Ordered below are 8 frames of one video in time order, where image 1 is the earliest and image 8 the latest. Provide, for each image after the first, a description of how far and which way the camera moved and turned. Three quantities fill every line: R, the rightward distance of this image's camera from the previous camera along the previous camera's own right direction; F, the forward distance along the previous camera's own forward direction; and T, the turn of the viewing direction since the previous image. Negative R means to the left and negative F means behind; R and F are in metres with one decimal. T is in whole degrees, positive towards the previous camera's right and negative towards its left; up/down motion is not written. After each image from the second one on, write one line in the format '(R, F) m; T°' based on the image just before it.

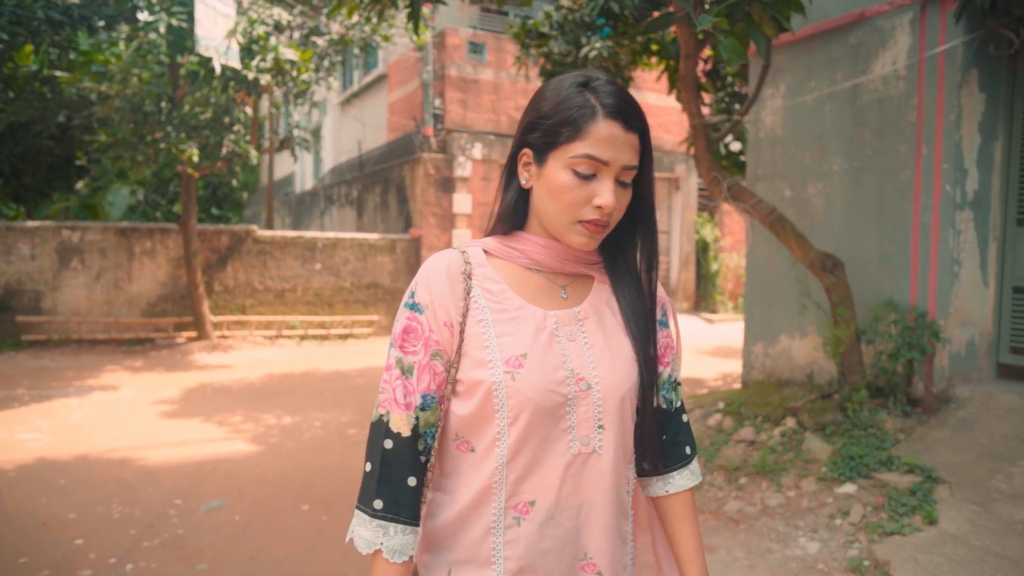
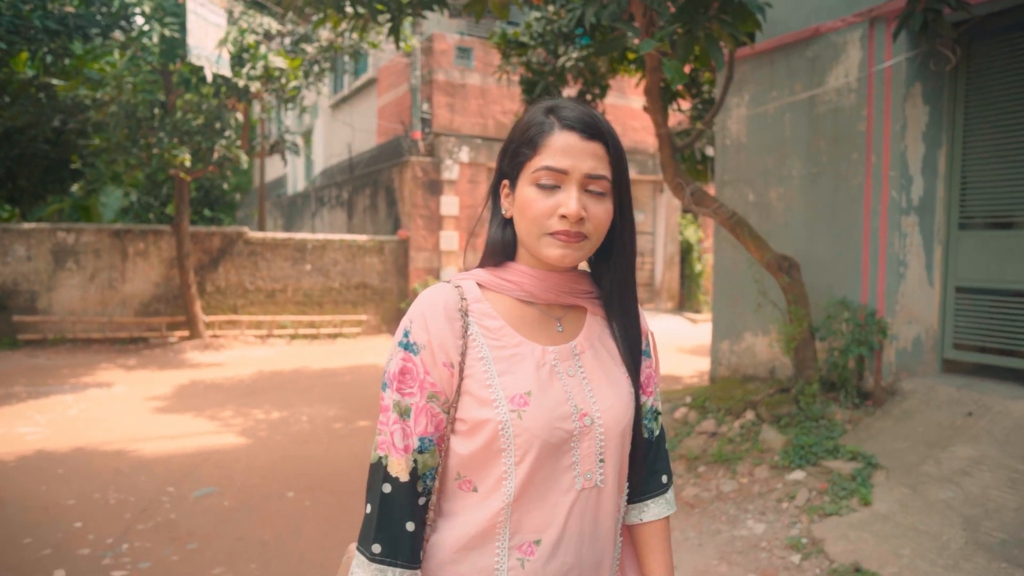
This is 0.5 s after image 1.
(+0.1, -0.3) m; 0°
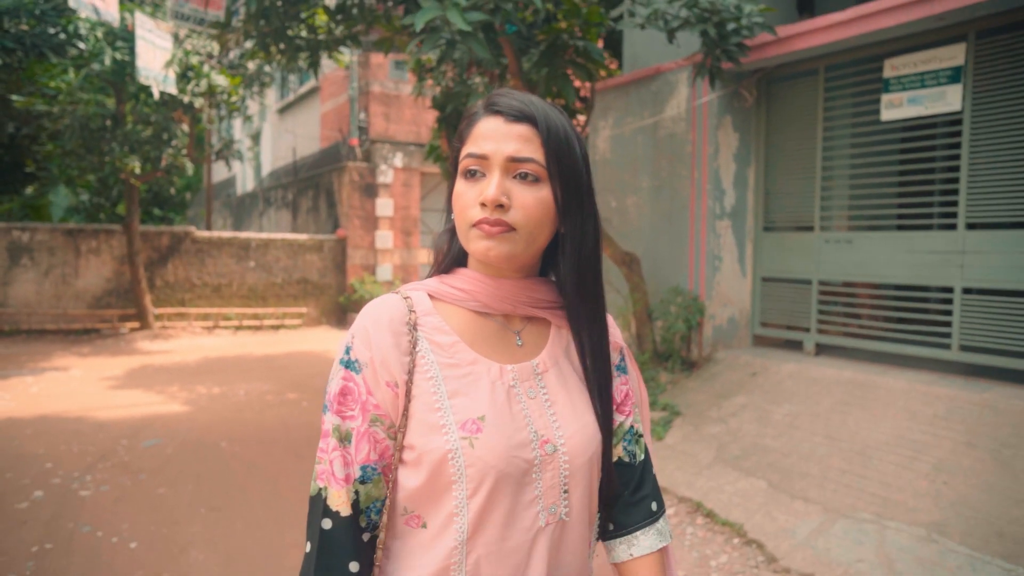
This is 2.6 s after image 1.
(+0.5, -1.2) m; +3°
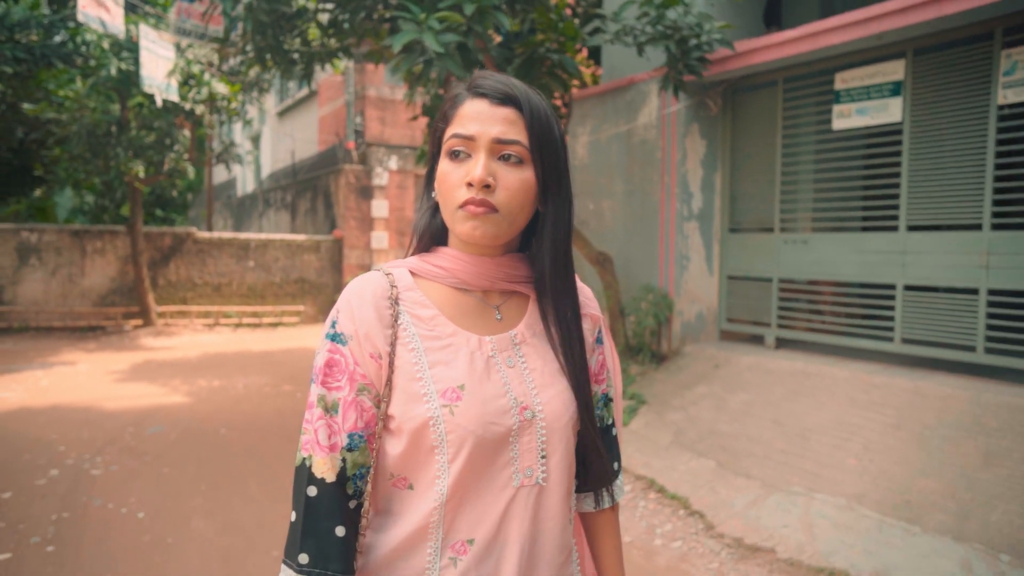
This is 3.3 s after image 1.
(+0.2, -0.4) m; 0°
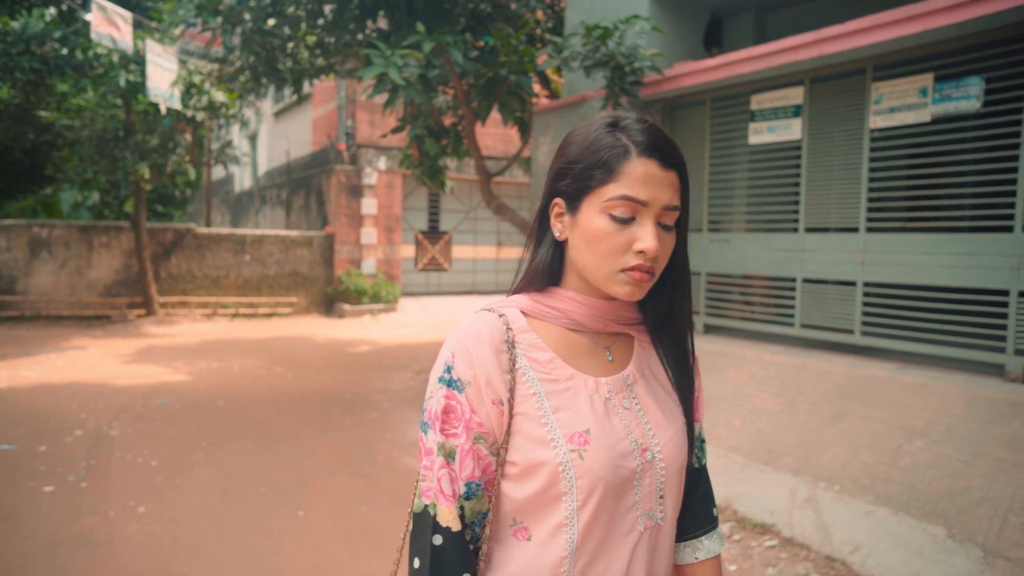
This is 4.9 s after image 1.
(+0.3, -0.9) m; 0°
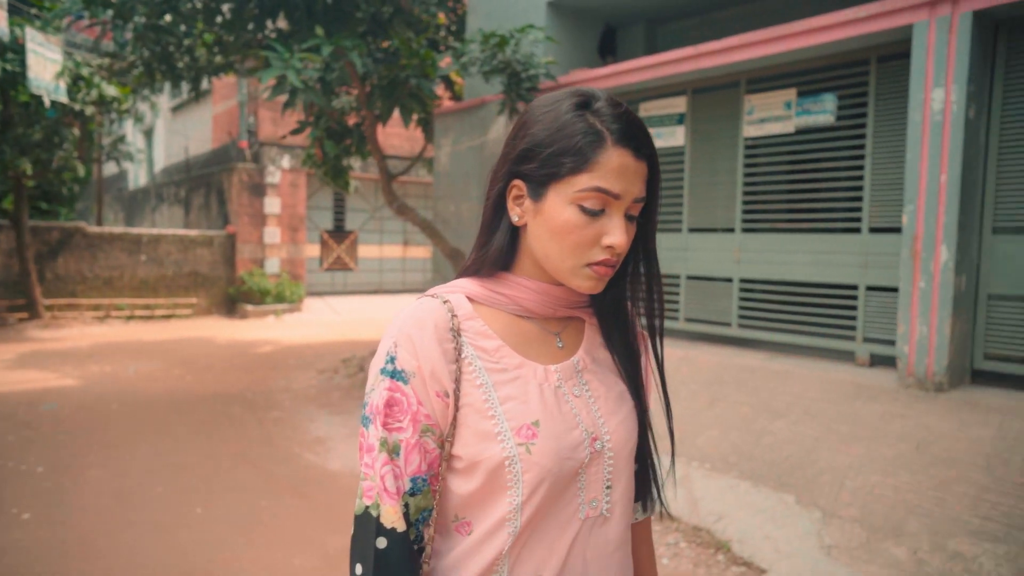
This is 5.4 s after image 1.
(+0.1, -0.2) m; +7°
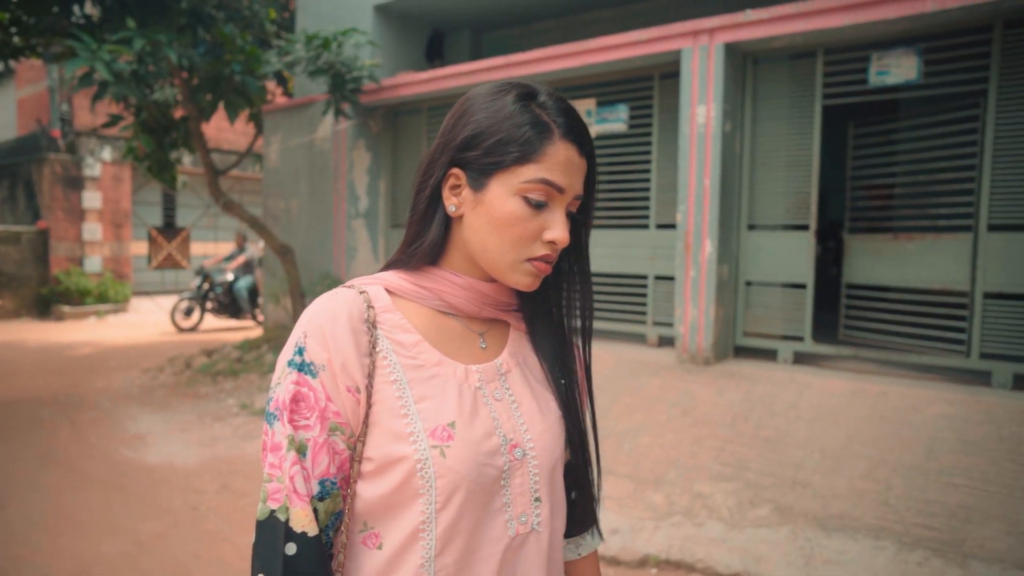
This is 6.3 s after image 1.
(+0.2, -0.4) m; +11°
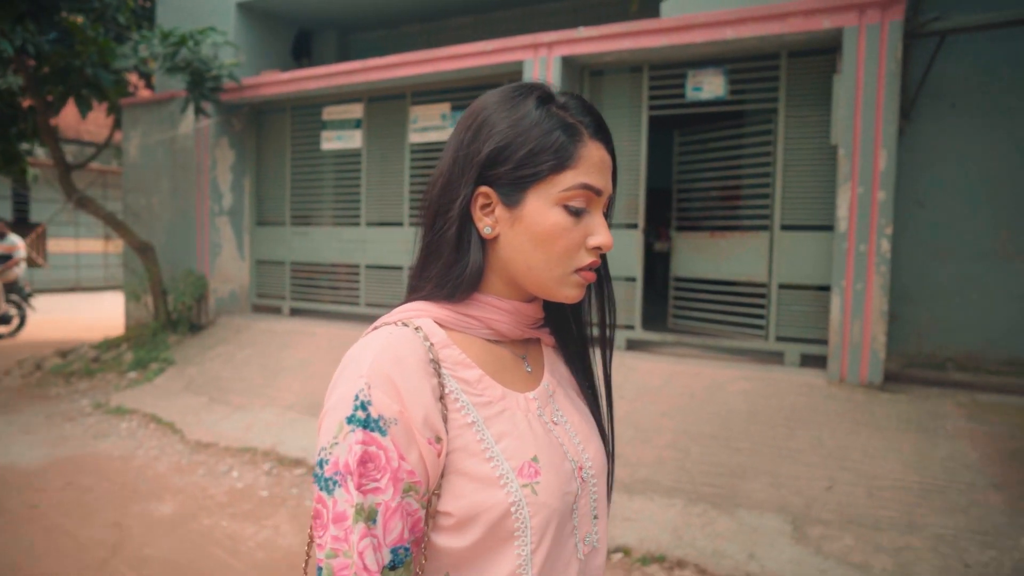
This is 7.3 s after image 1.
(+0.3, -0.3) m; +8°
